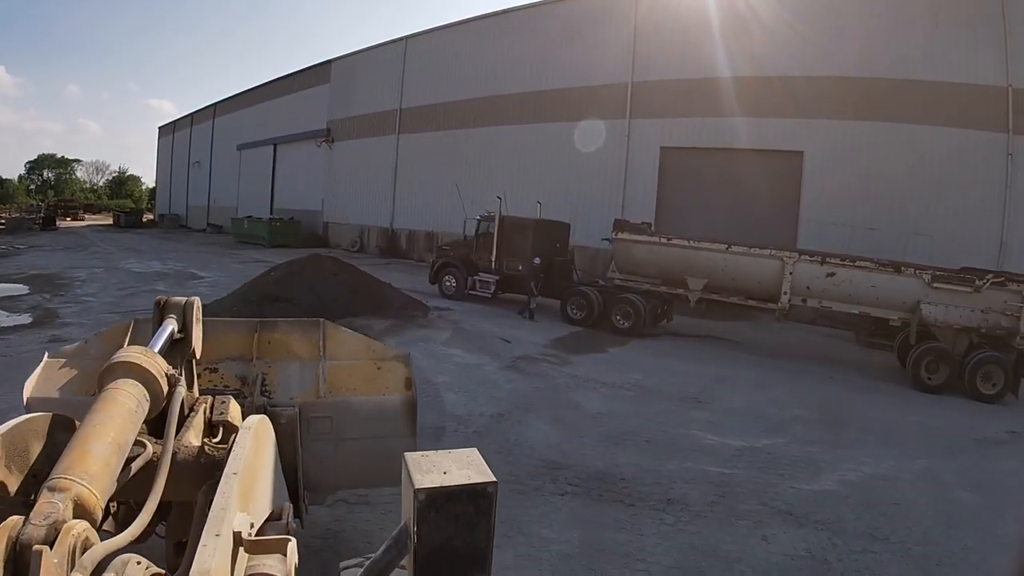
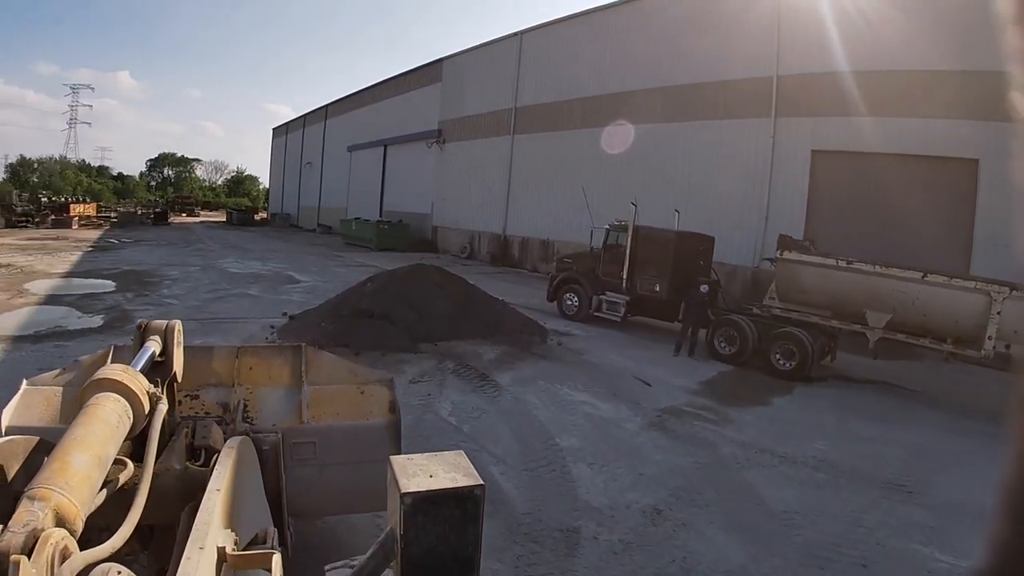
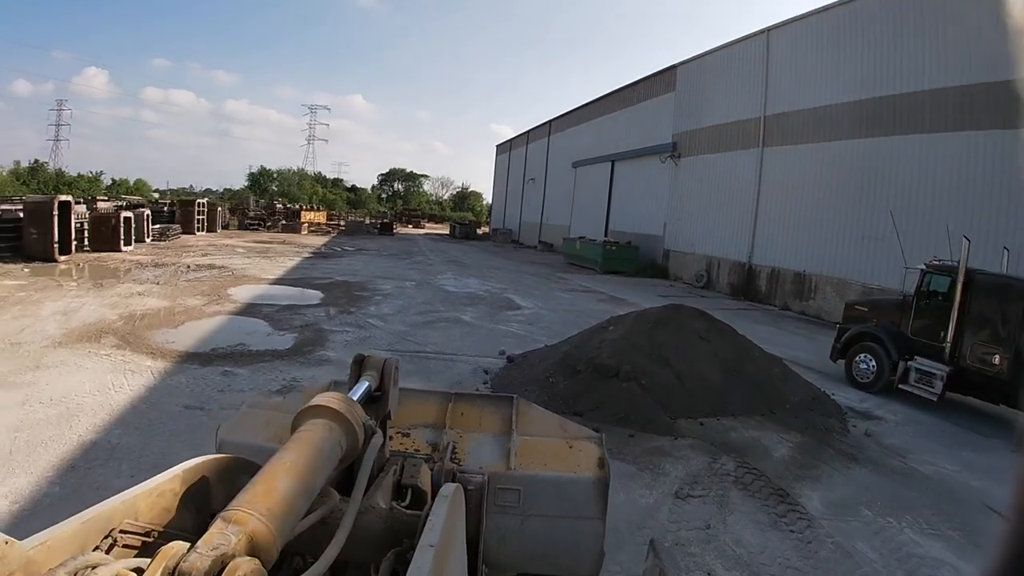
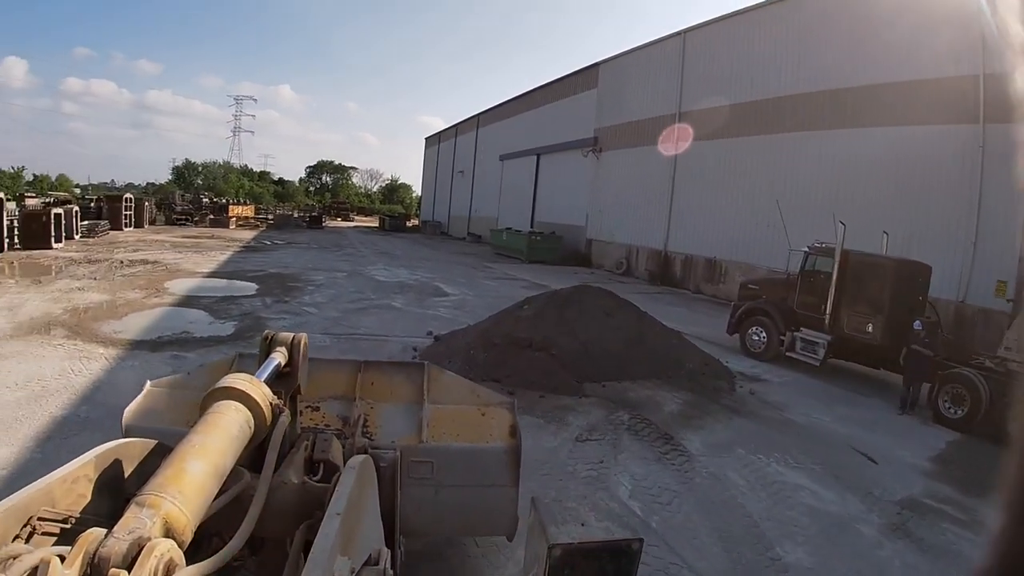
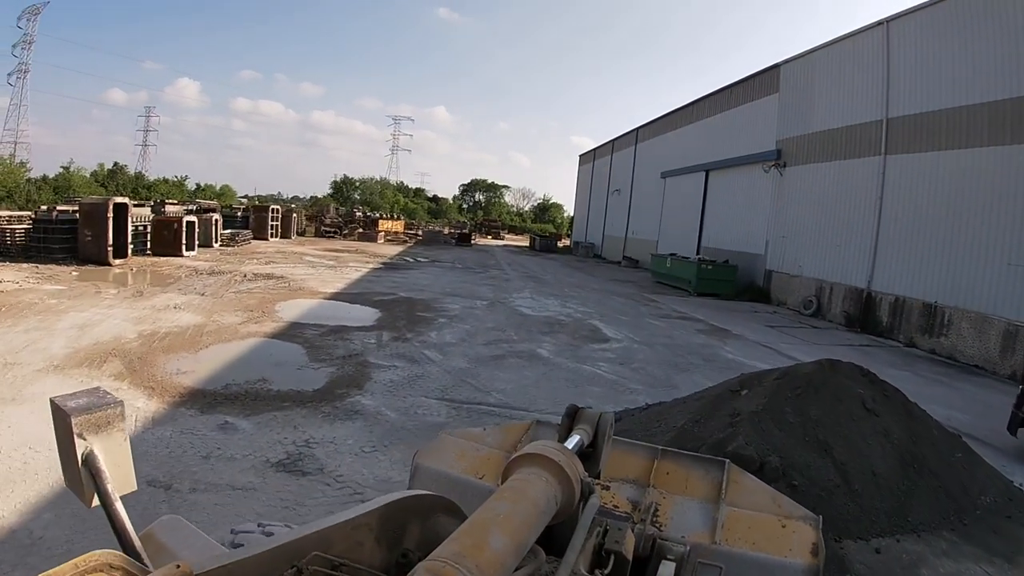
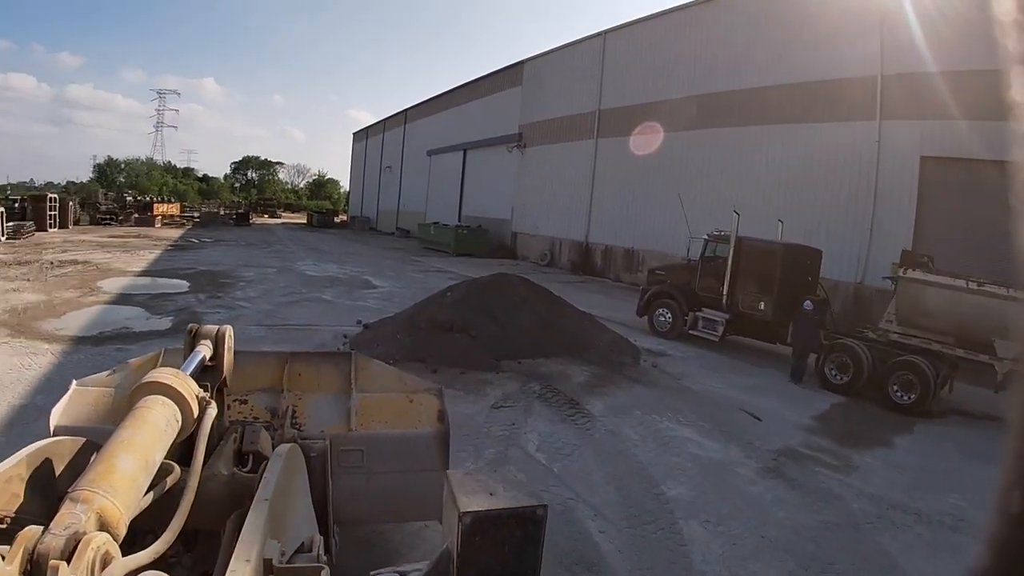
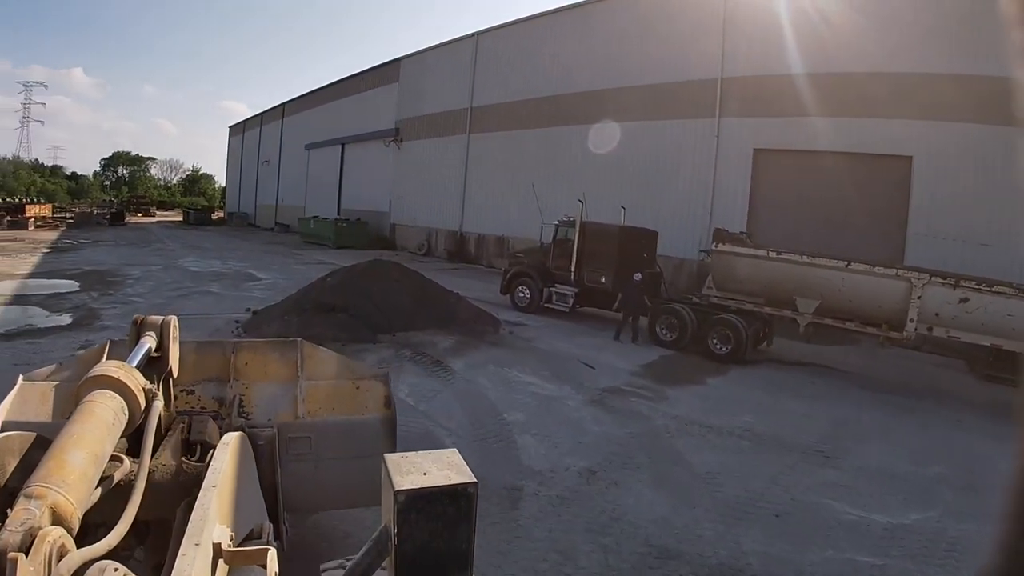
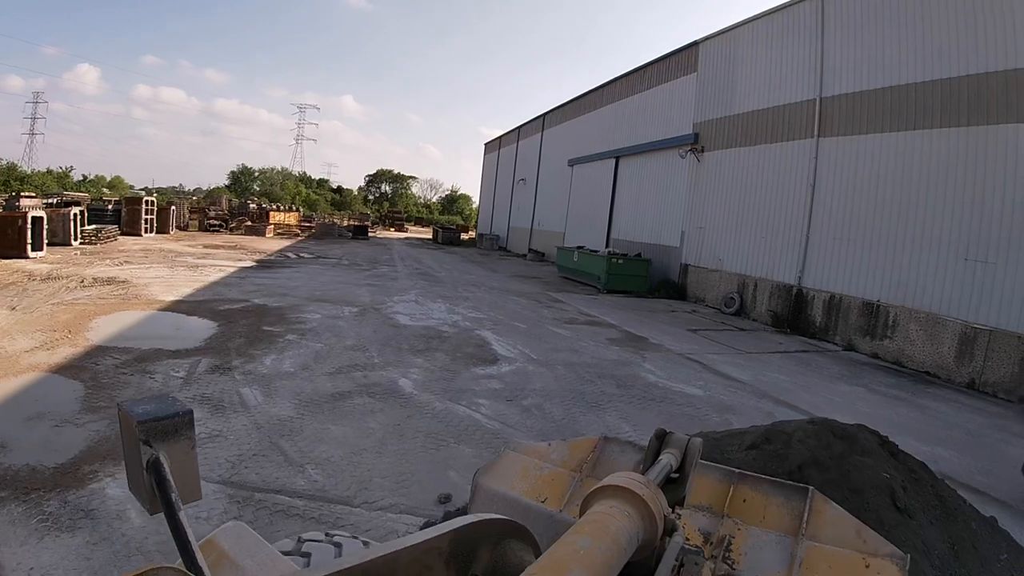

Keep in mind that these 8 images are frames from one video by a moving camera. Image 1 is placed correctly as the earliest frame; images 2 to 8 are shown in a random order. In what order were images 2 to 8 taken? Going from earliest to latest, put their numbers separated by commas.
7, 2, 6, 4, 3, 5, 8
